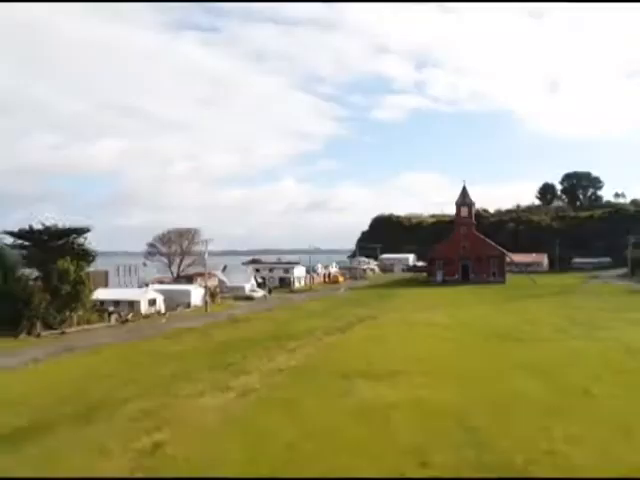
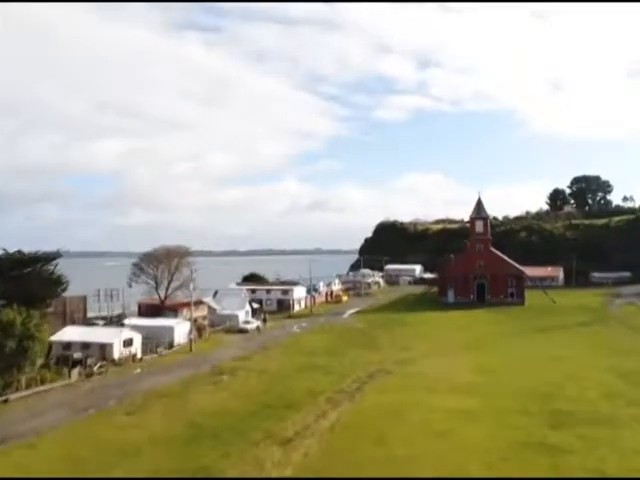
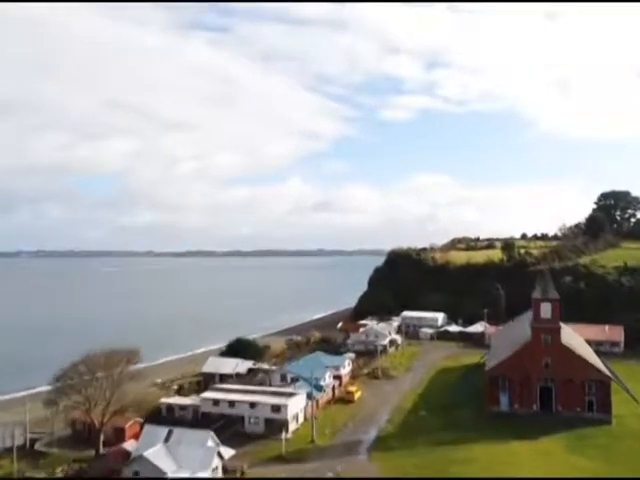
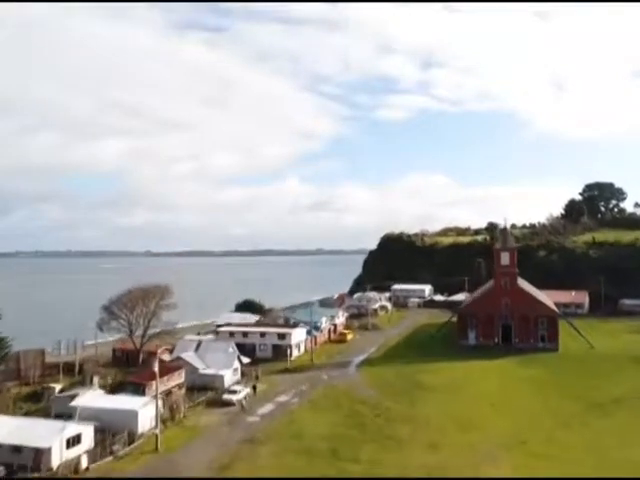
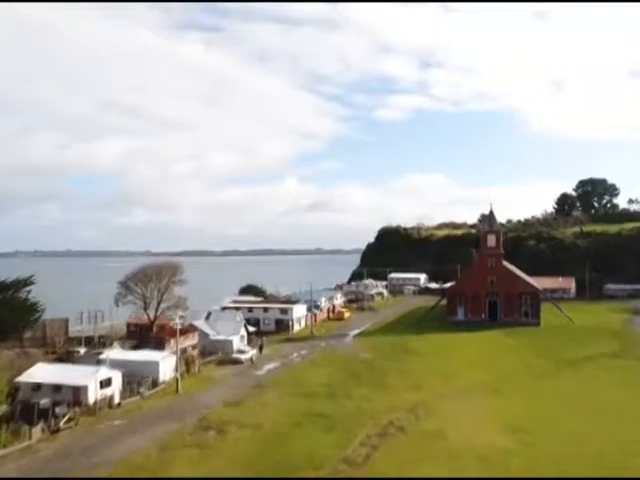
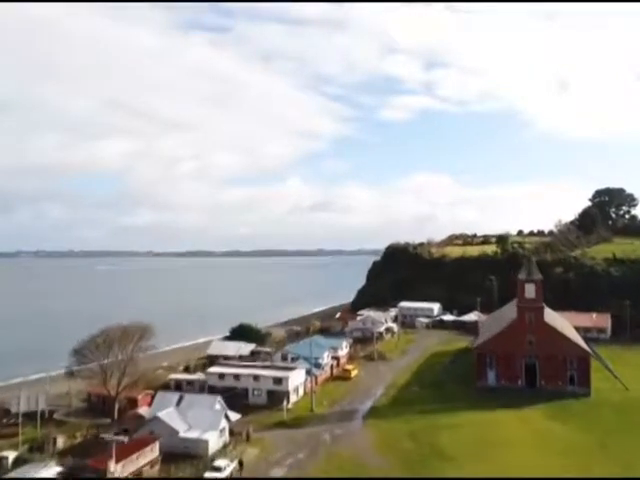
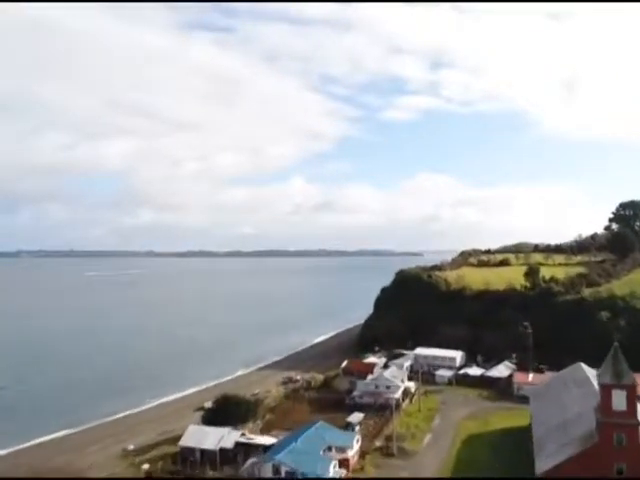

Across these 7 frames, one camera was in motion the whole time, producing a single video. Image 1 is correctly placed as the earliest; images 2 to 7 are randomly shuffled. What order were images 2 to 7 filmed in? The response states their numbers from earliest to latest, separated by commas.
2, 5, 4, 6, 3, 7
